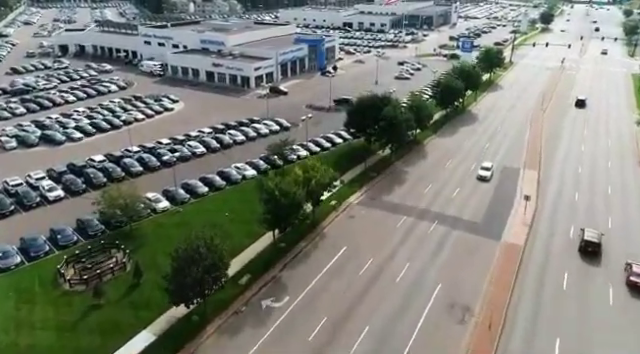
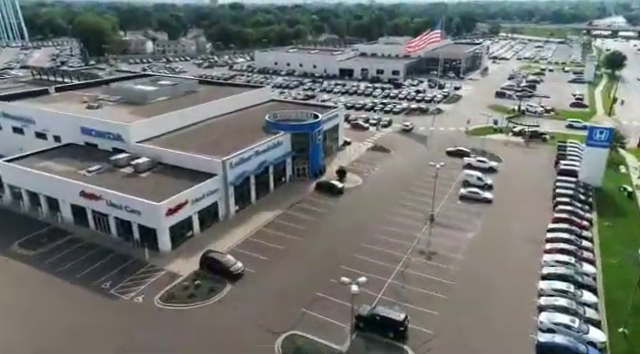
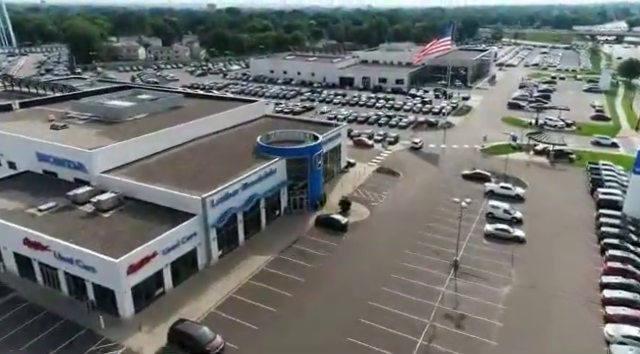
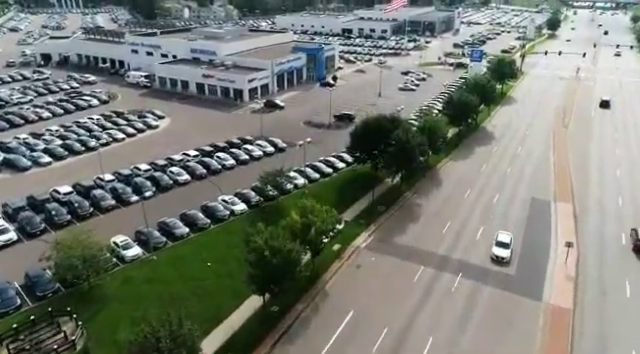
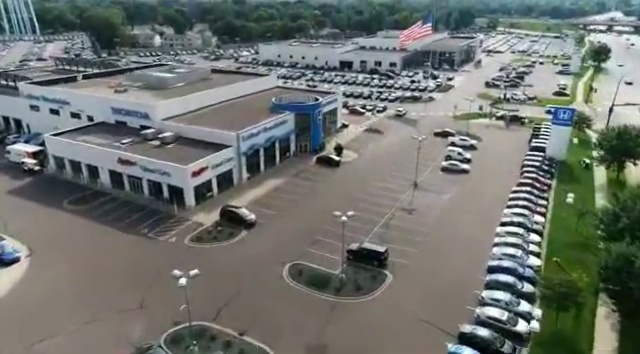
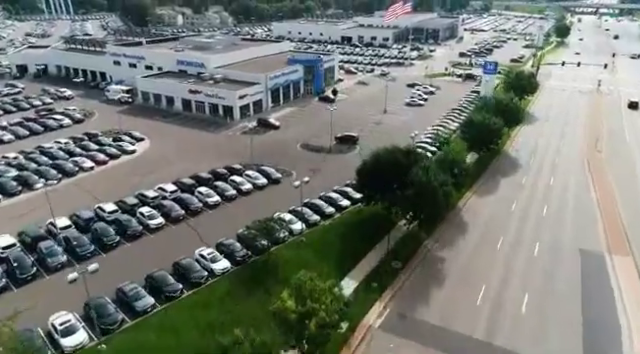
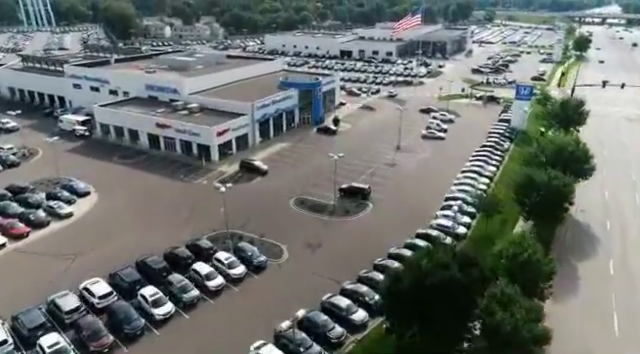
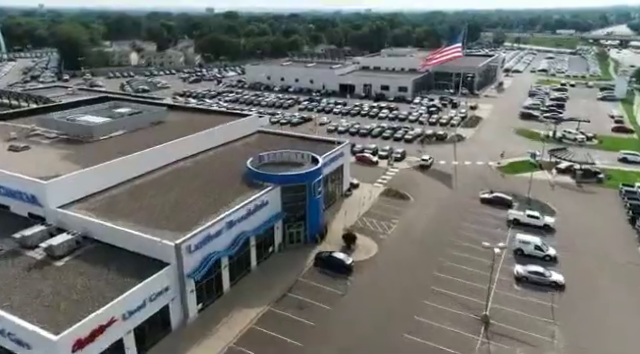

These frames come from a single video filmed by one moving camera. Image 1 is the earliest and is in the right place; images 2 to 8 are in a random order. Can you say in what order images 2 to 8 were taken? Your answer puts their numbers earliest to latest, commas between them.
4, 6, 7, 5, 2, 3, 8
